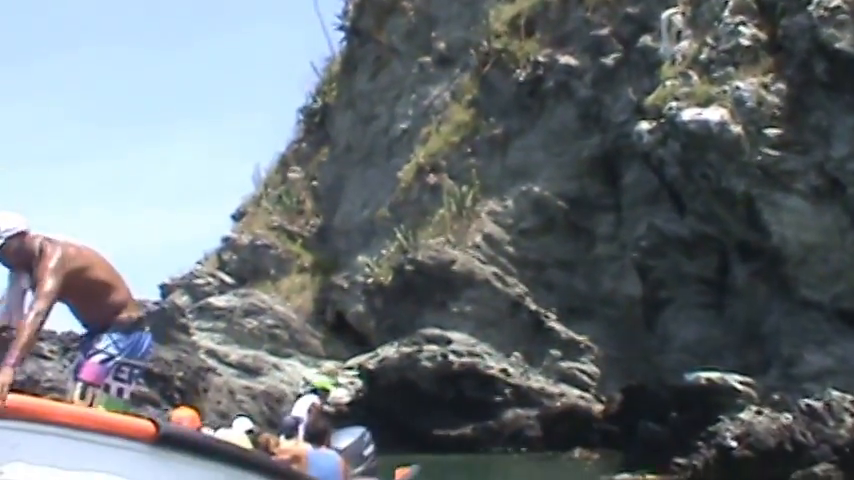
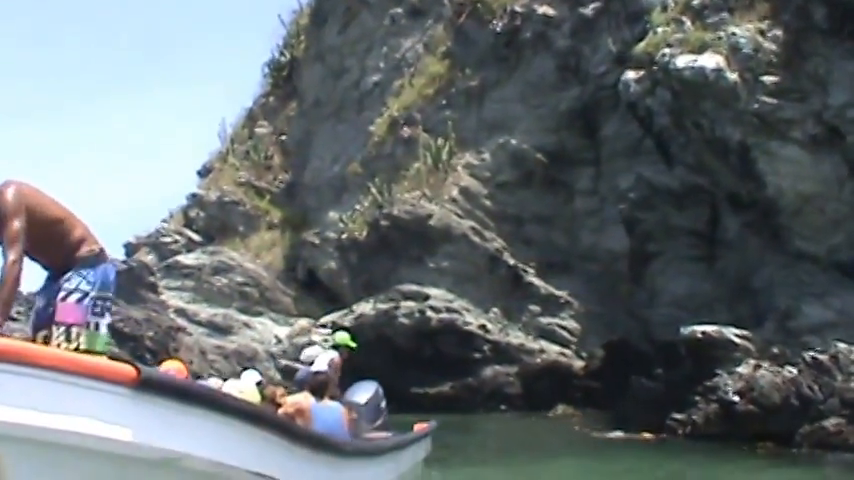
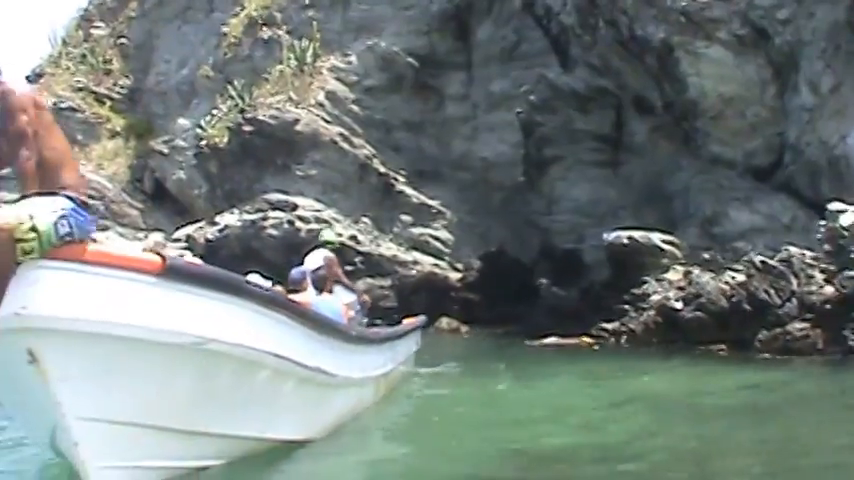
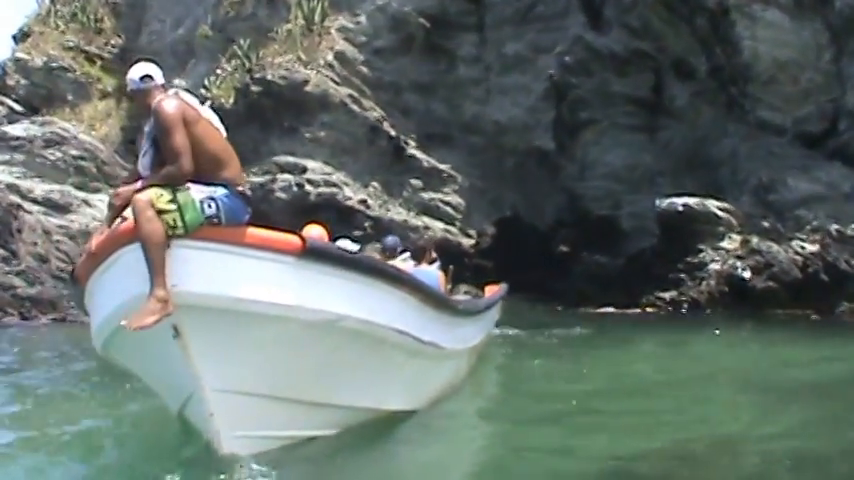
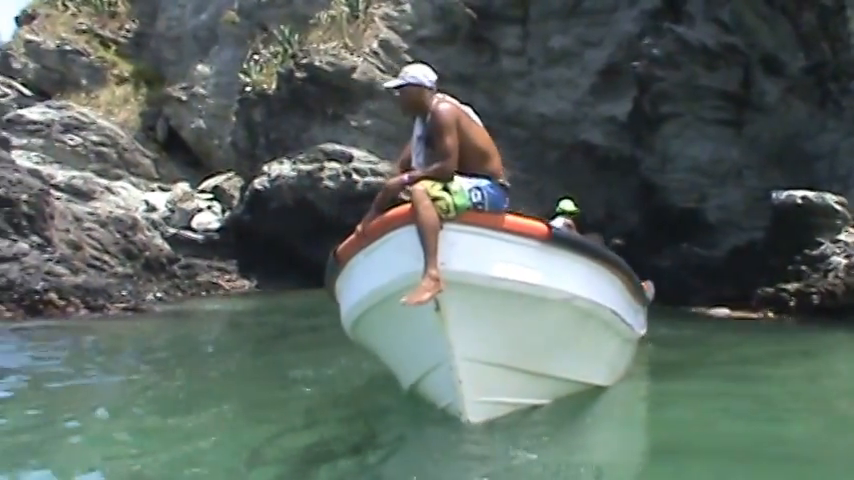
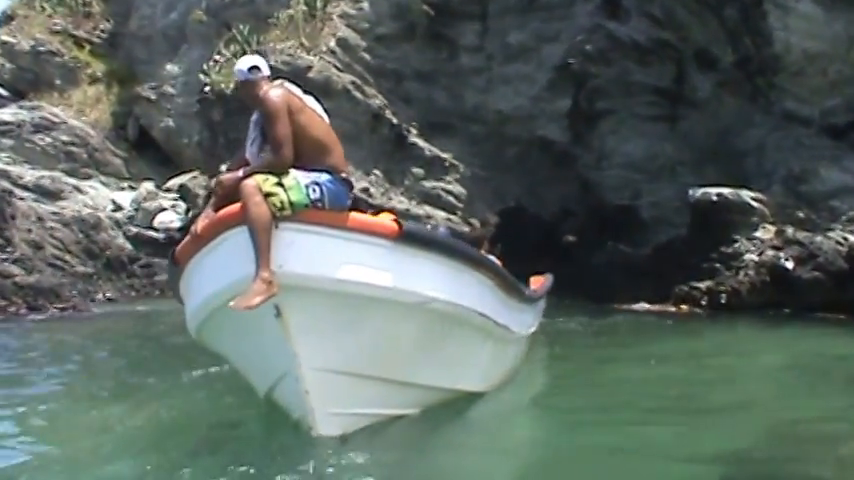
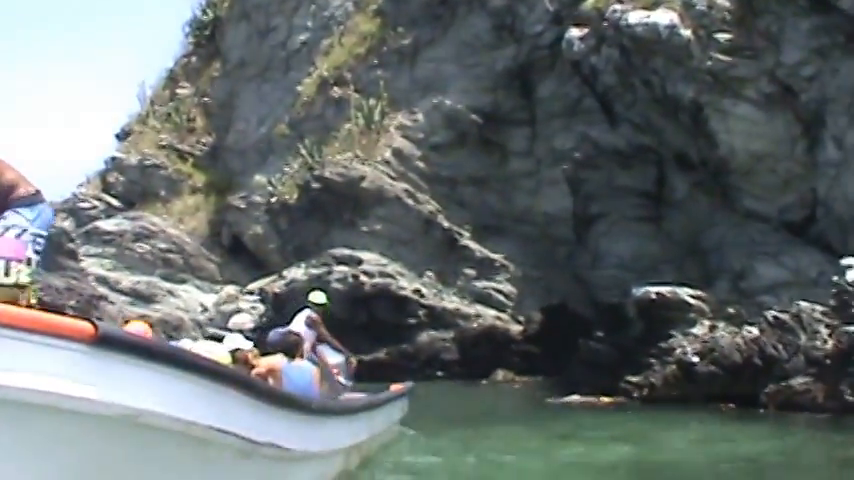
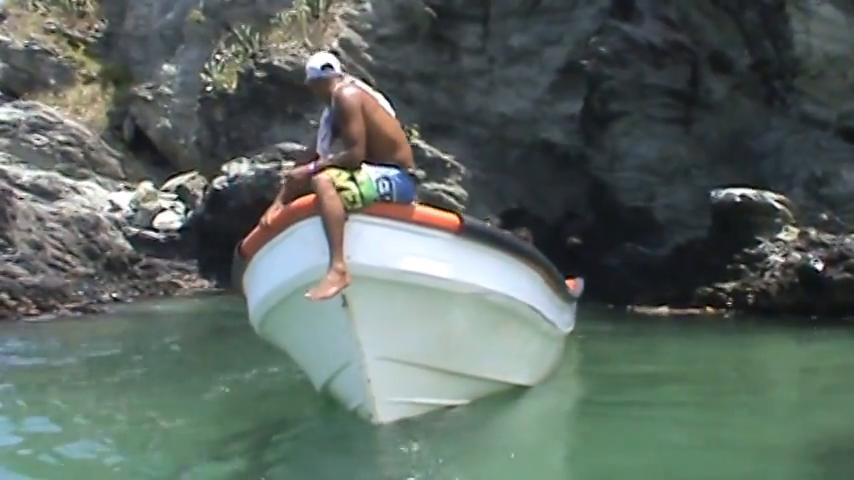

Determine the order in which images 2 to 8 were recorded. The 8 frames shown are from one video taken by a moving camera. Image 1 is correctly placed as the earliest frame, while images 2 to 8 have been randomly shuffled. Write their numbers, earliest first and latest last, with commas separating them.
2, 7, 3, 4, 6, 8, 5
